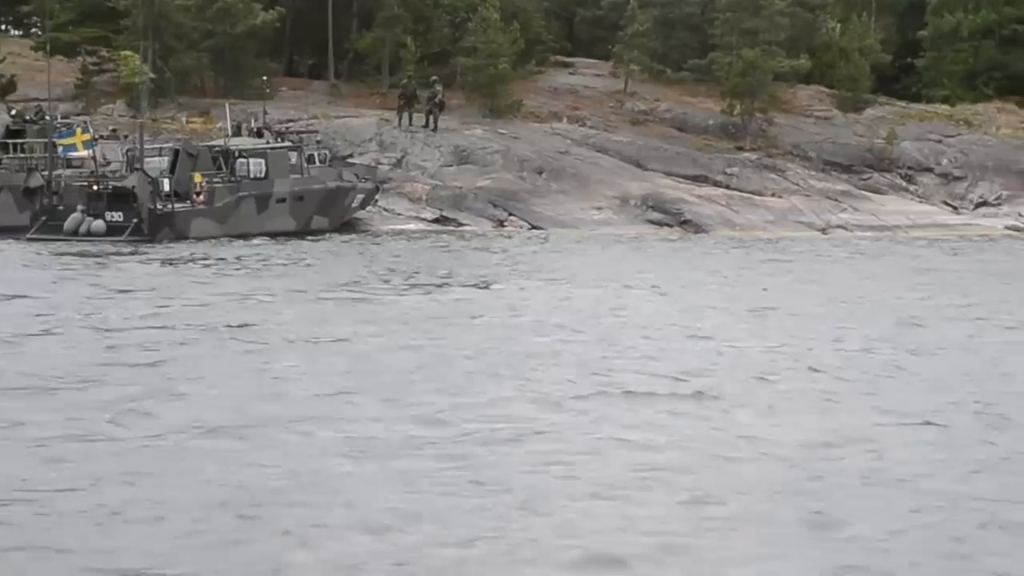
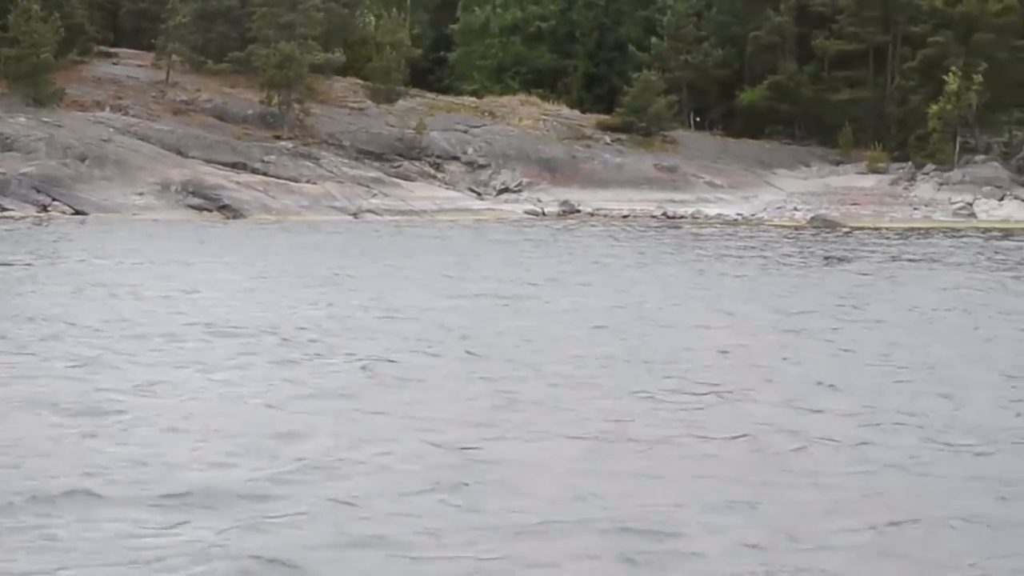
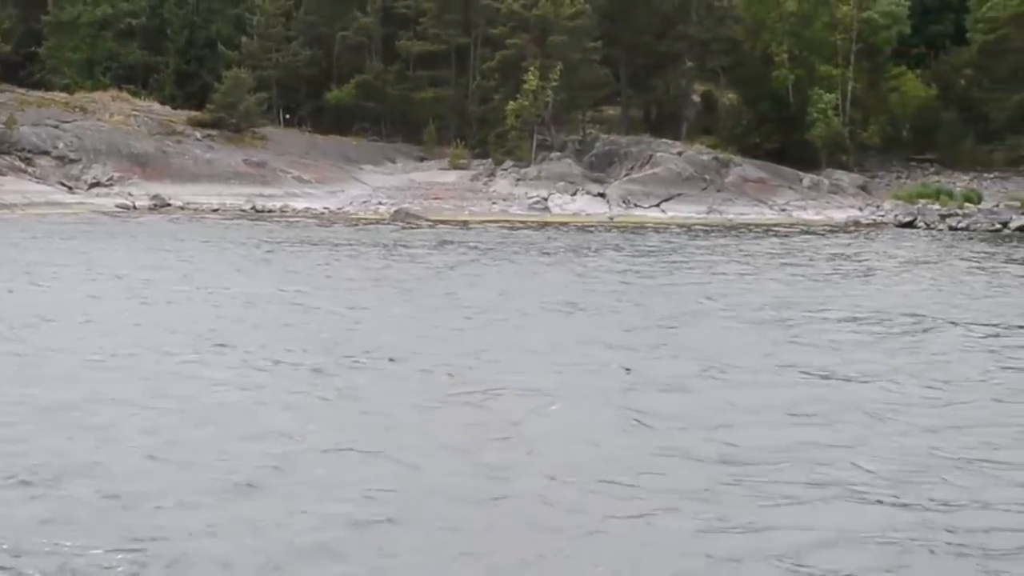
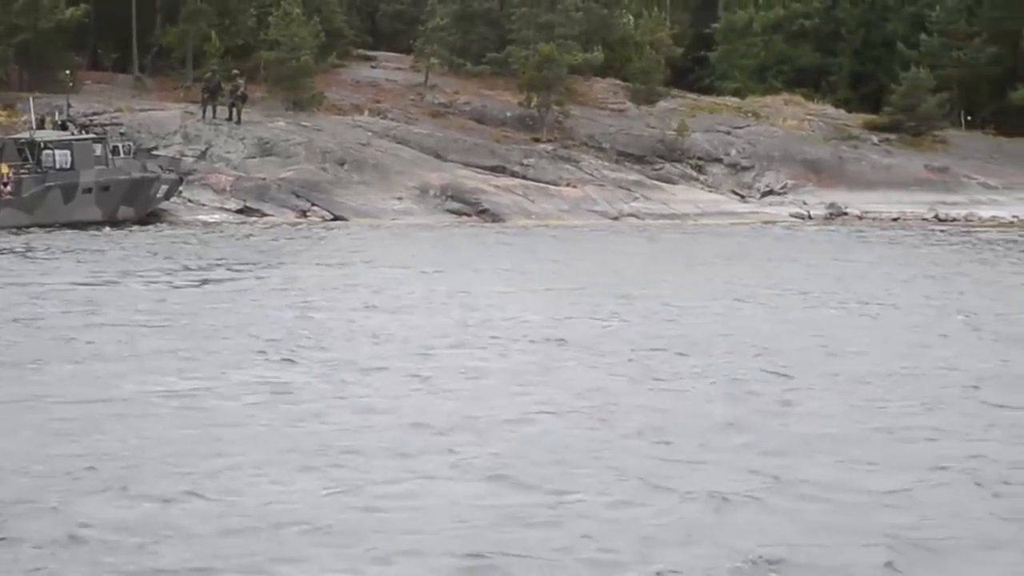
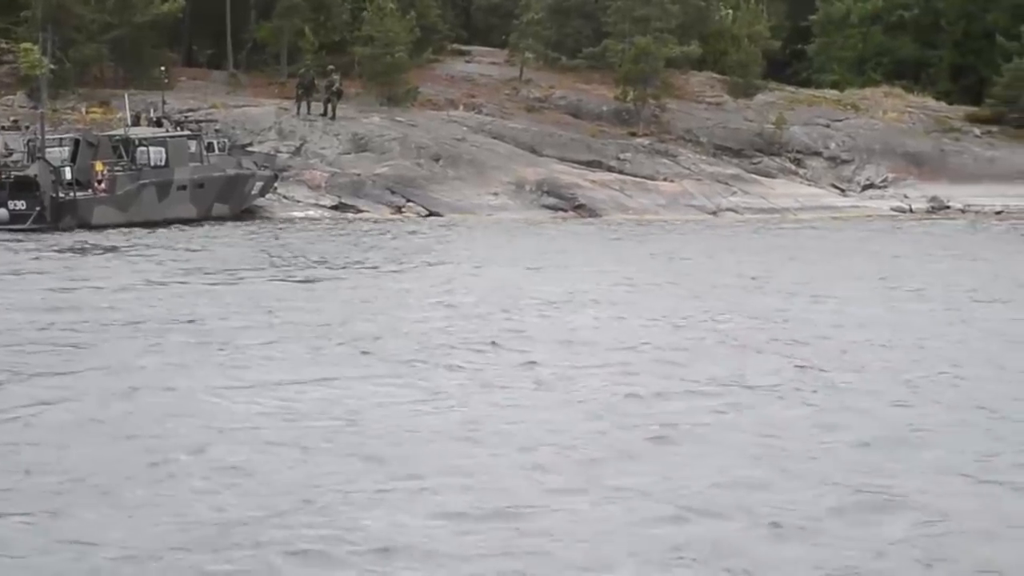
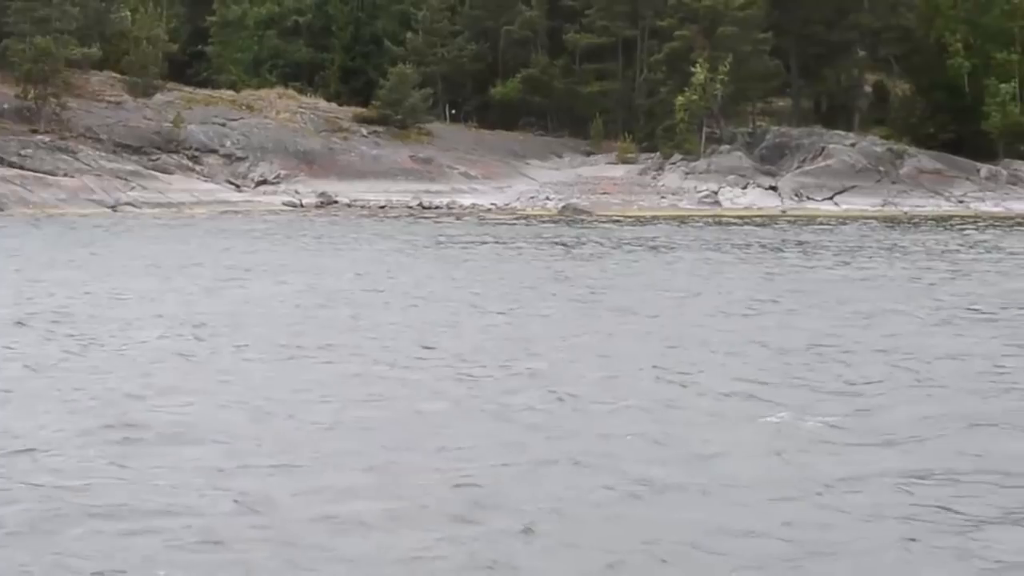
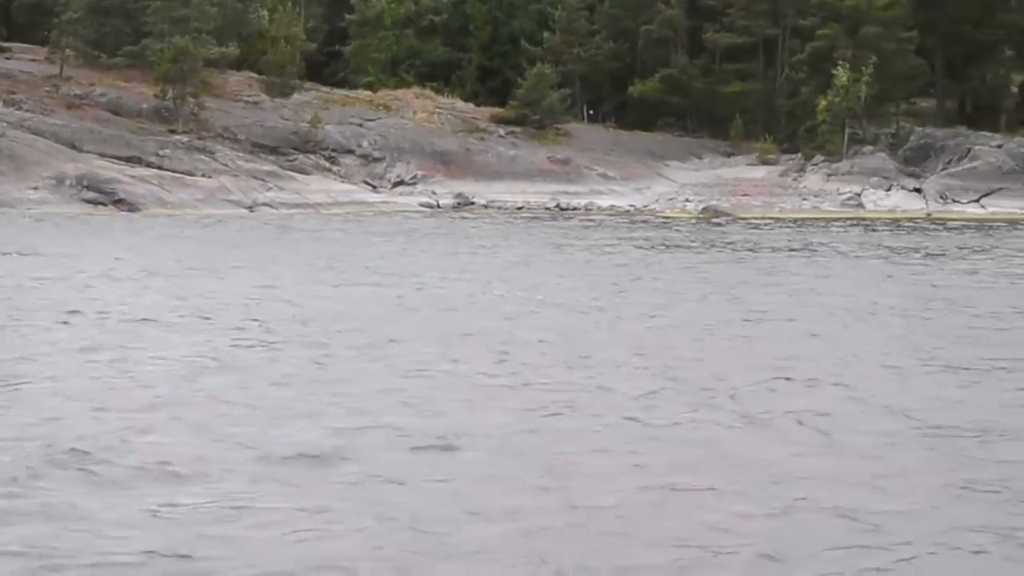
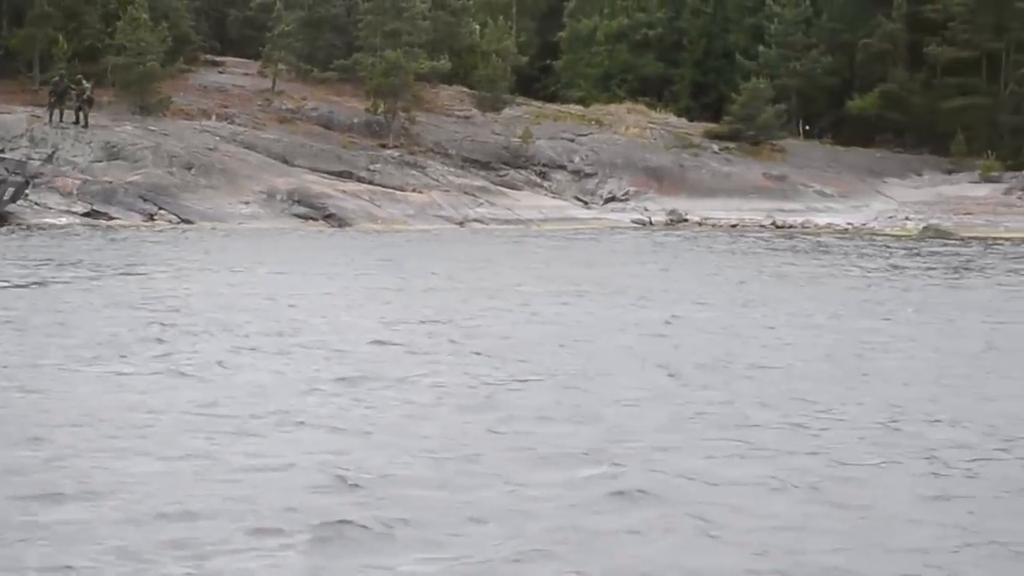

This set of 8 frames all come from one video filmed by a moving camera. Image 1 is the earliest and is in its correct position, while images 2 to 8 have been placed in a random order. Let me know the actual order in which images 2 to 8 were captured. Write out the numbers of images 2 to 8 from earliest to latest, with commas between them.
5, 4, 8, 2, 7, 6, 3
